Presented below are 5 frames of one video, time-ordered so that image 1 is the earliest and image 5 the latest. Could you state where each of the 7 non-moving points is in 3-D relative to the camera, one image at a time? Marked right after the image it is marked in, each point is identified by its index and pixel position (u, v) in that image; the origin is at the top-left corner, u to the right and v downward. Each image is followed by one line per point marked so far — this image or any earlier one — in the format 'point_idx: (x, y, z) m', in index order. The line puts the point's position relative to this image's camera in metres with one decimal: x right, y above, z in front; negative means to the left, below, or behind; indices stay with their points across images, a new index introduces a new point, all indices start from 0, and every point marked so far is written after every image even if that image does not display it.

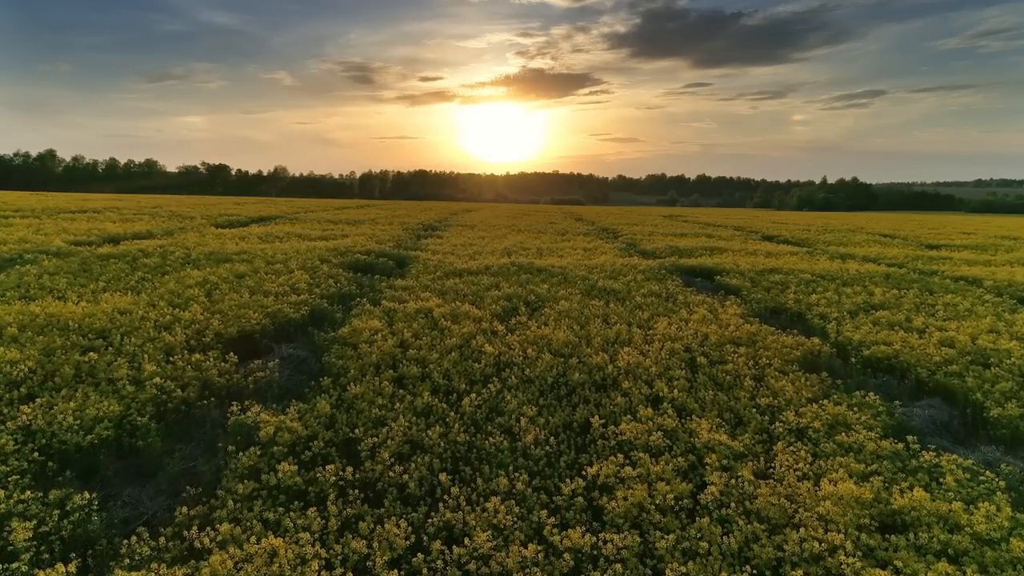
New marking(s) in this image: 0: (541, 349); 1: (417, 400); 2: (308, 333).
0: (+0.8, -1.8, +17.1) m
1: (-2.2, -2.6, +13.3) m
2: (-6.4, -1.4, +18.4) m
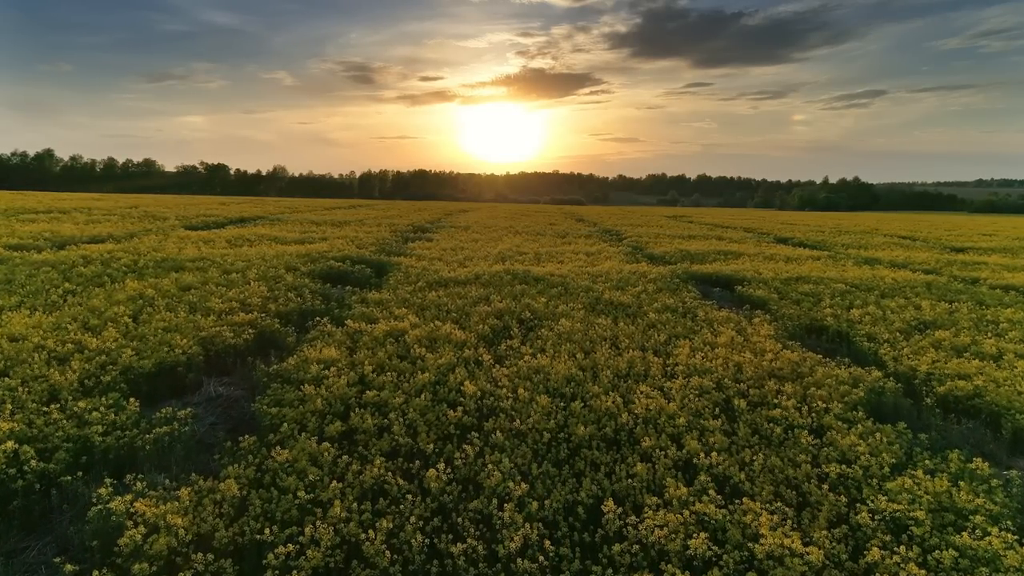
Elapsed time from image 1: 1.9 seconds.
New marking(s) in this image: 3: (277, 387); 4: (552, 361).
0: (+0.5, -2.3, +13.6) m
1: (-2.5, -3.1, +9.8) m
2: (-6.7, -1.9, +14.9) m
3: (-5.3, -2.2, +13.1) m
4: (+1.1, -1.9, +15.3) m
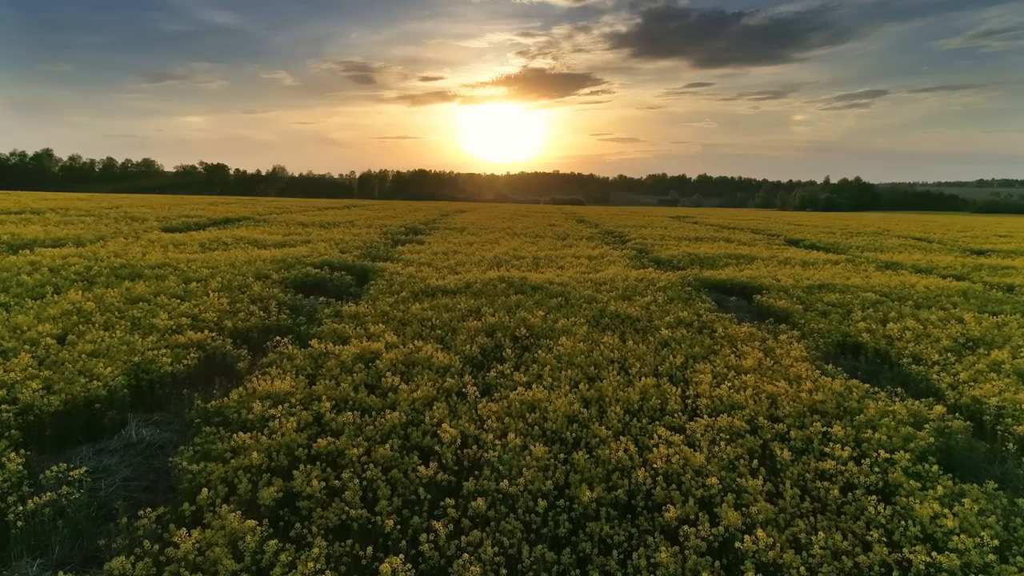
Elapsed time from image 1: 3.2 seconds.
0: (+0.3, -2.7, +11.1) m
1: (-2.7, -3.5, +7.3) m
2: (-7.0, -2.3, +12.4) m
3: (-5.5, -2.6, +10.6) m
4: (+0.9, -2.3, +12.8) m
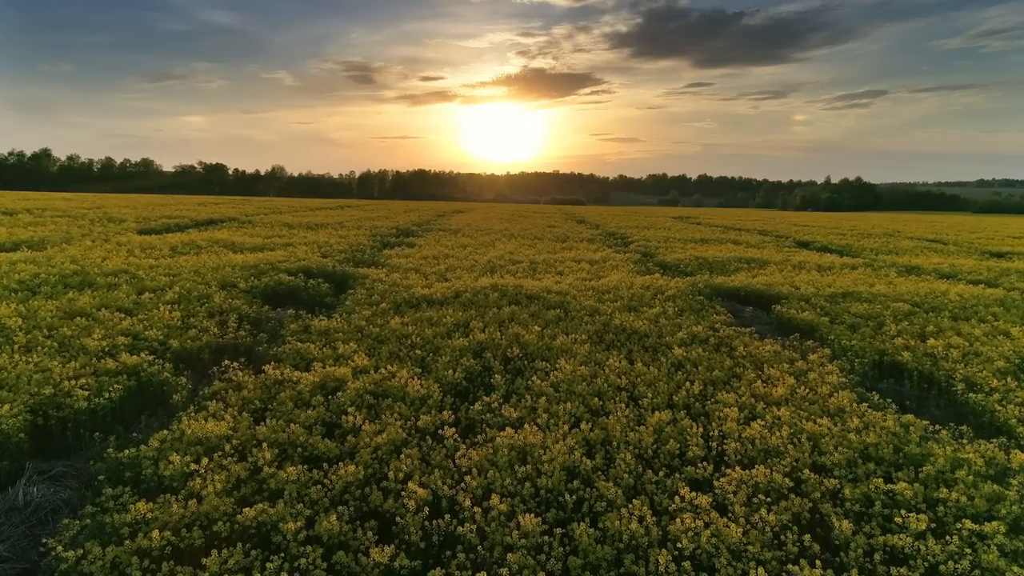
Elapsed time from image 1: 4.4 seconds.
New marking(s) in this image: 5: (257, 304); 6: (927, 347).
0: (+0.1, -3.1, +8.8) m
1: (-2.9, -3.8, +5.1) m
2: (-7.2, -2.7, +10.1) m
3: (-5.7, -3.0, +8.3) m
4: (+0.6, -2.7, +10.5) m
5: (-8.2, -0.5, +18.6) m
6: (+12.3, -1.7, +17.2) m
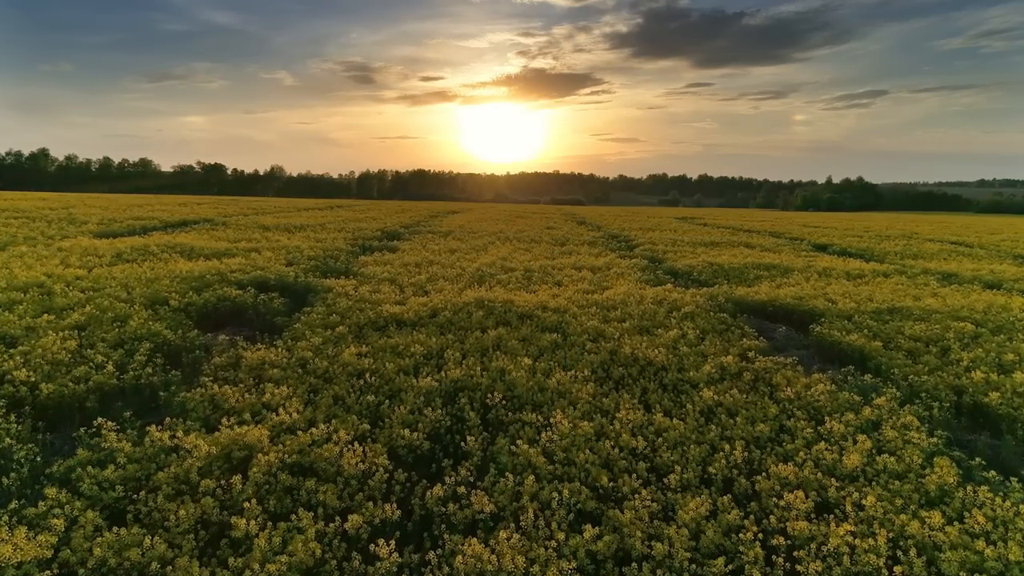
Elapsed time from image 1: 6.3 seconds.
0: (-0.3, -3.6, +5.4) m
1: (-3.3, -4.3, +1.7) m
2: (-7.6, -3.2, +6.7) m
3: (-6.1, -3.5, +4.9) m
4: (+0.3, -3.2, +7.1) m
5: (-8.5, -1.0, +15.1) m
6: (+11.9, -2.2, +13.7) m
